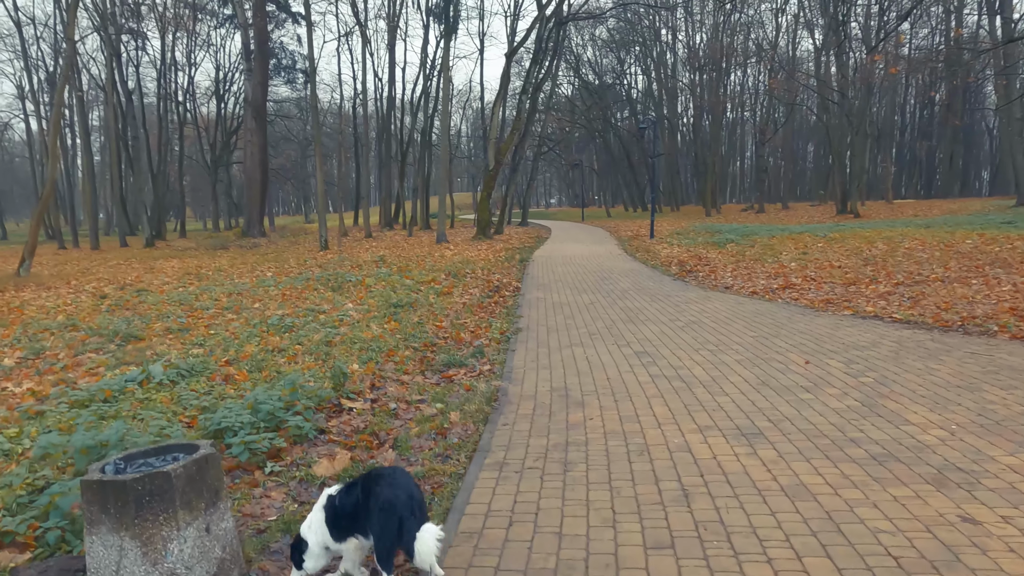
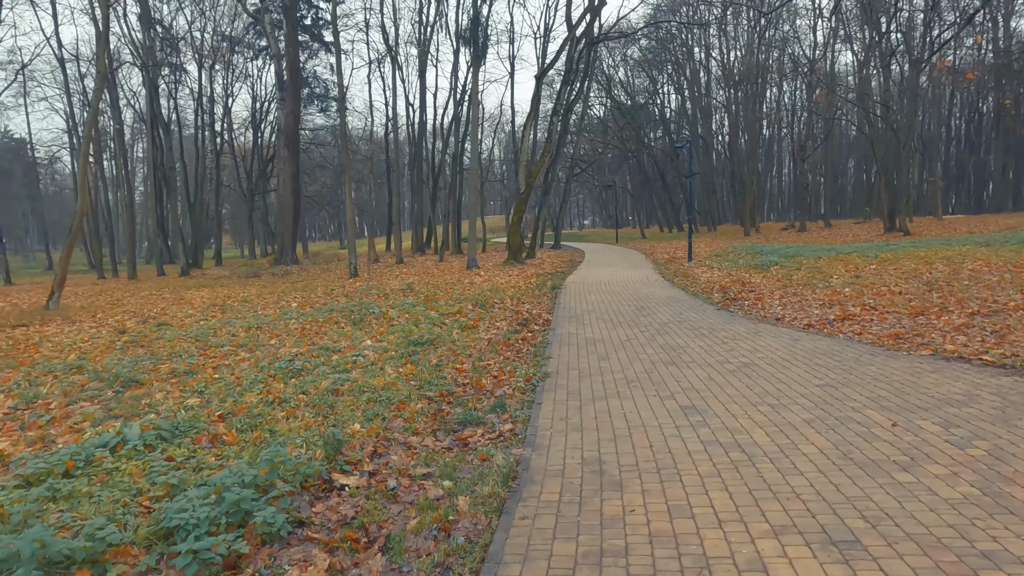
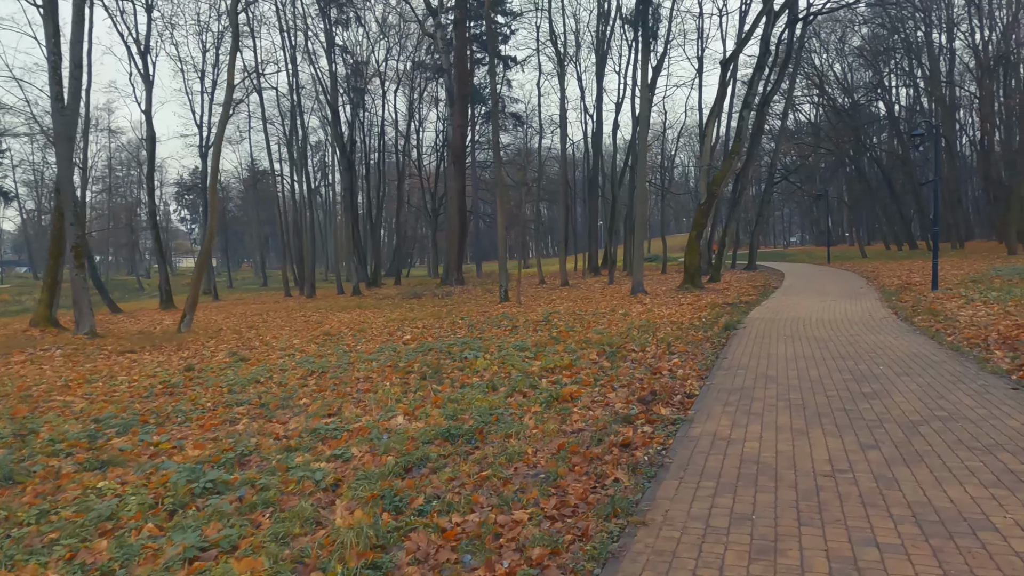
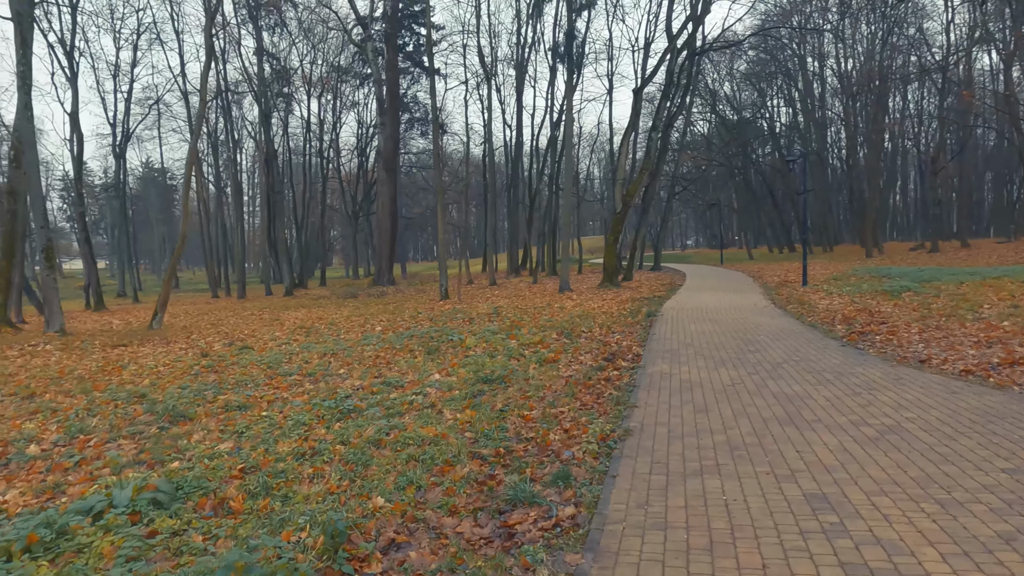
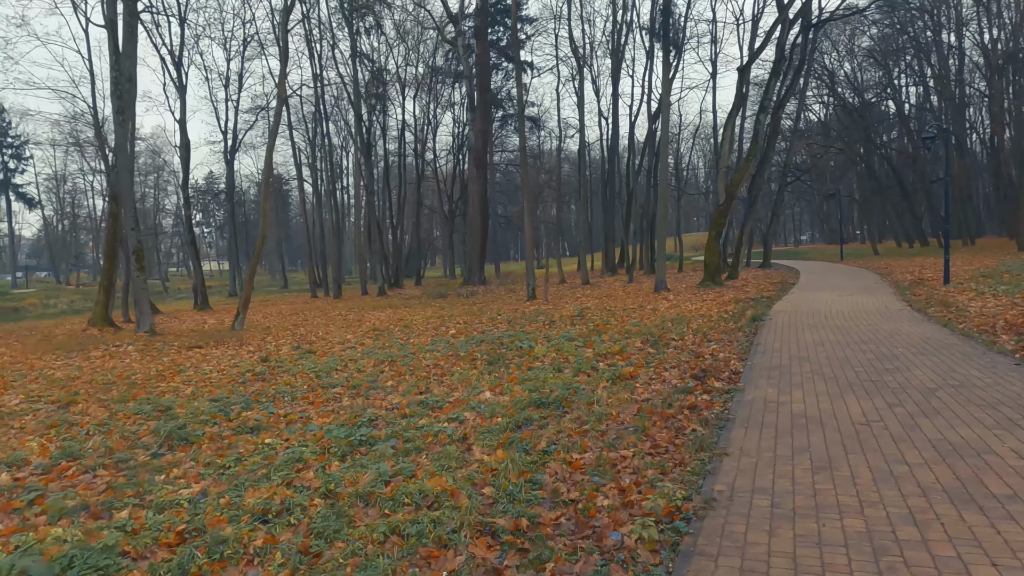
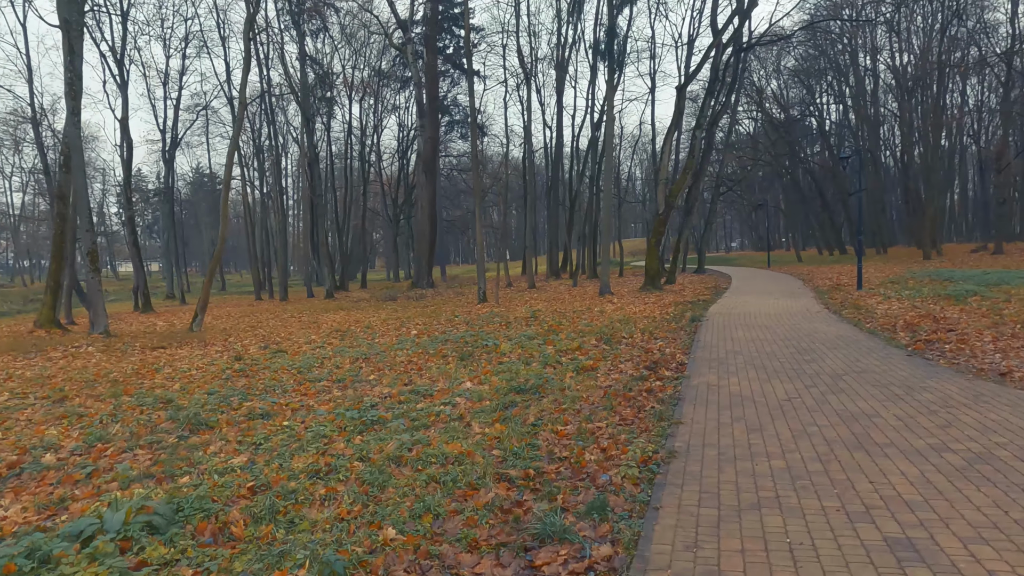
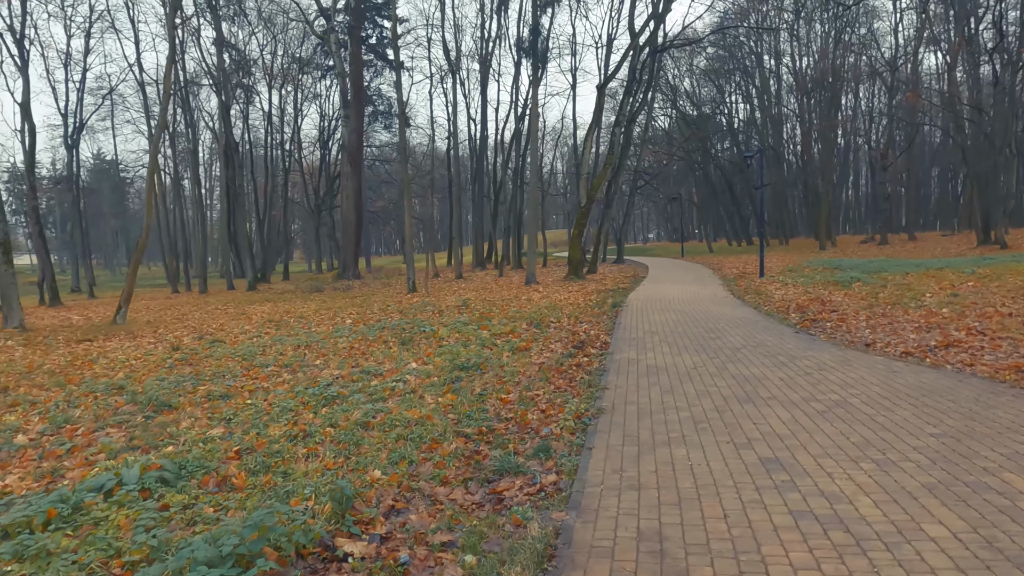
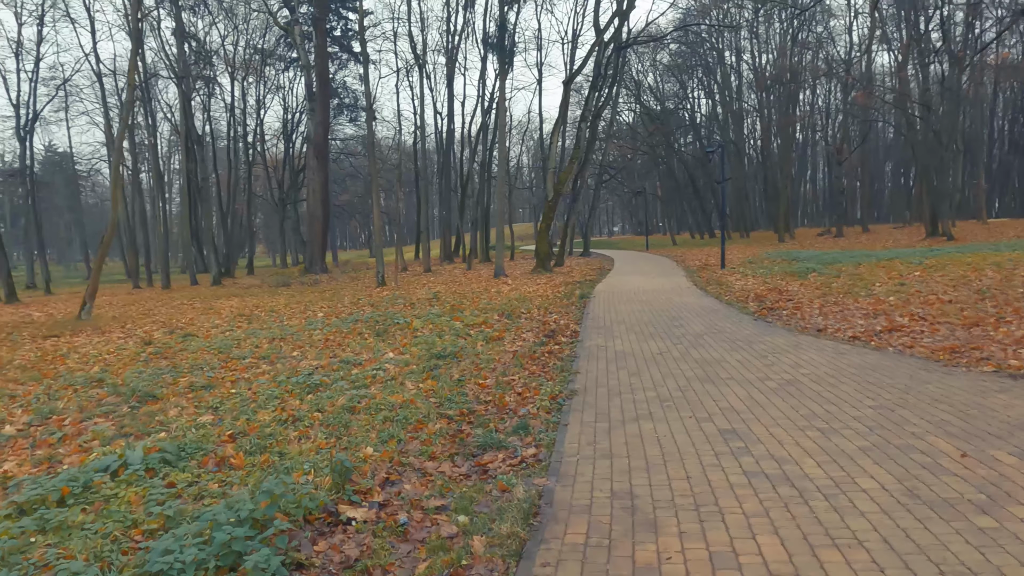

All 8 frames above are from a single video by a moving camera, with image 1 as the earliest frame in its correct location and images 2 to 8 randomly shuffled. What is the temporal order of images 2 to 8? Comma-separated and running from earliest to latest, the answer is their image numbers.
2, 8, 7, 4, 6, 5, 3
